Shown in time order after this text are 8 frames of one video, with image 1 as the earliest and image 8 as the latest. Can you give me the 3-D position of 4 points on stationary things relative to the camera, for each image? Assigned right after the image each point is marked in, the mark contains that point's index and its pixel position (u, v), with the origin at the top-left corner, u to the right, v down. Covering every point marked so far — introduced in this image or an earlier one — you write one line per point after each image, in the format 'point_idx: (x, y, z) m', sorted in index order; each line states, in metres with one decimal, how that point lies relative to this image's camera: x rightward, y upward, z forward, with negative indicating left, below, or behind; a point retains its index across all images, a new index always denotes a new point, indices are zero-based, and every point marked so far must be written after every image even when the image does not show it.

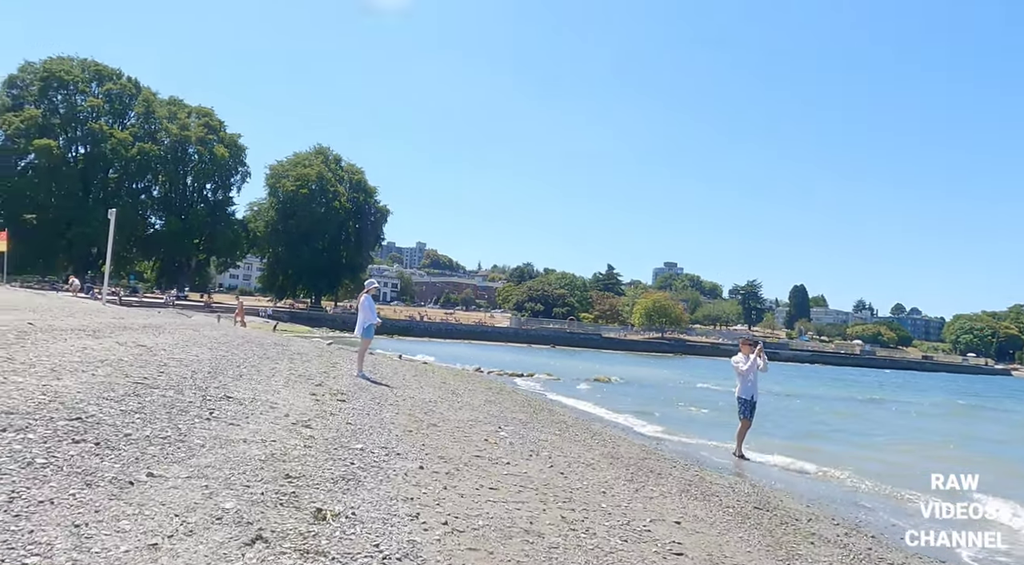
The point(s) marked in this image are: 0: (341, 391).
0: (-2.8, -1.8, +14.9) m
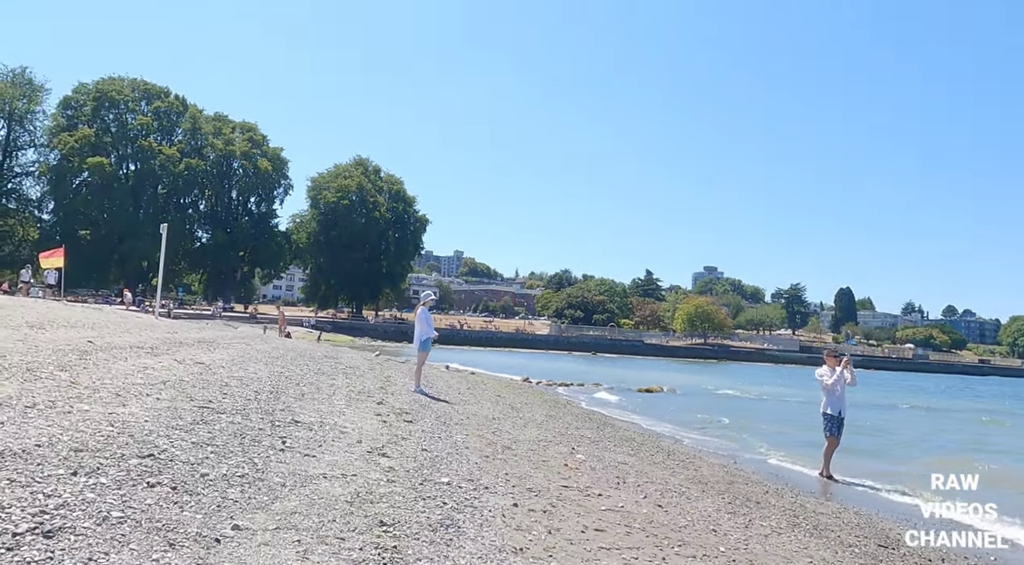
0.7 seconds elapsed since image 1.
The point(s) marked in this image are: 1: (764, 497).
0: (-1.7, -2.0, +14.2) m
1: (+3.5, -2.9, +12.4) m
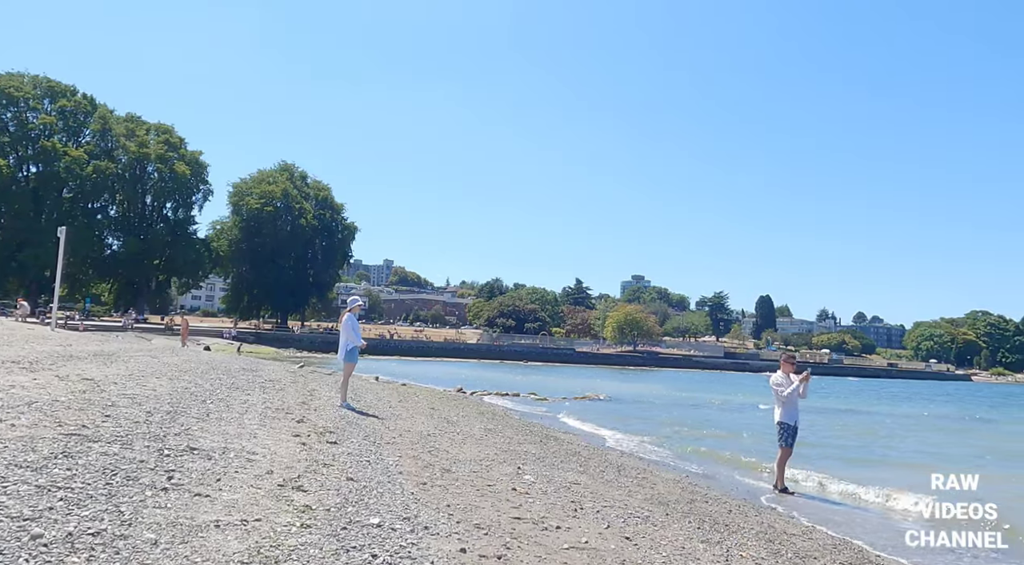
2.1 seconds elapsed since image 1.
0: (-2.5, -2.1, +12.6) m
1: (+2.7, -2.9, +11.2) m
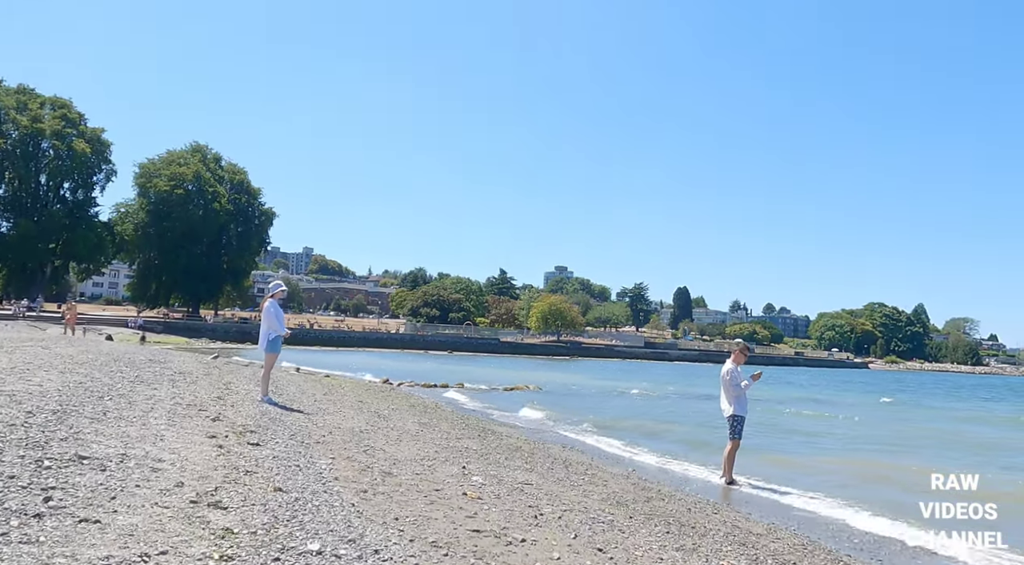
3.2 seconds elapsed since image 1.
0: (-3.3, -1.8, +11.3) m
1: (+2.1, -2.7, +10.3) m
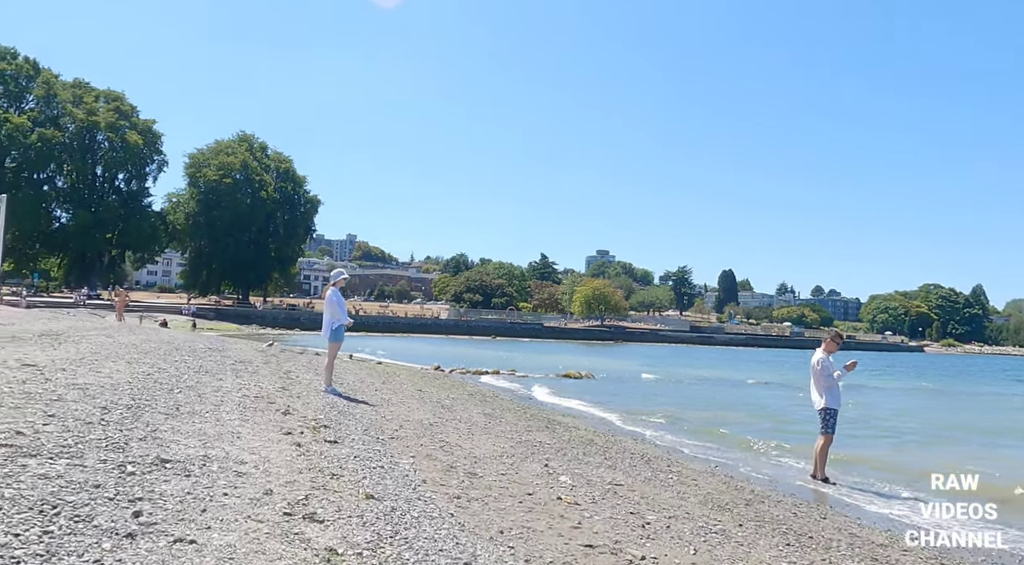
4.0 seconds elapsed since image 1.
0: (-2.3, -1.7, +10.8) m
1: (+3.1, -2.5, +9.6) m
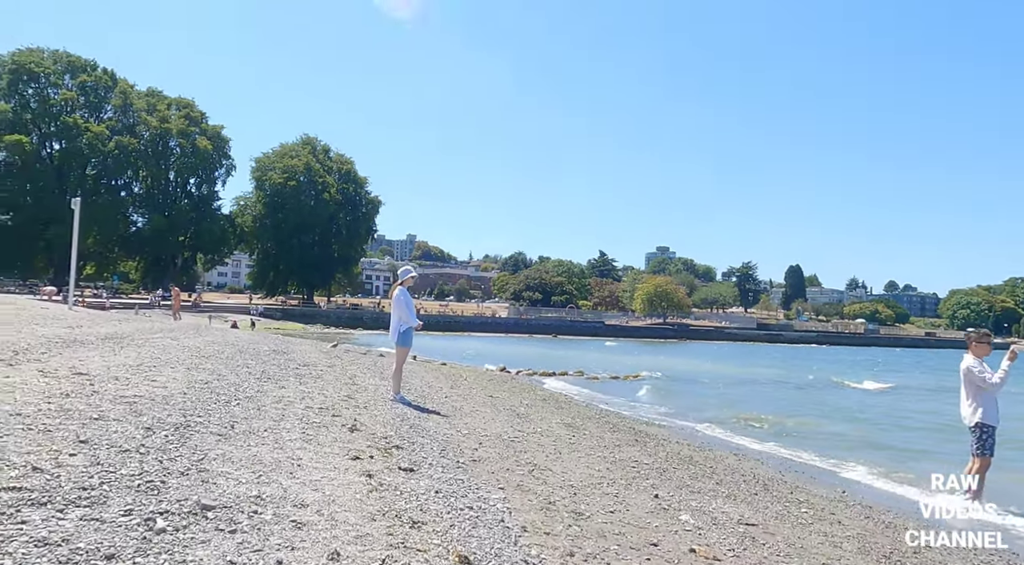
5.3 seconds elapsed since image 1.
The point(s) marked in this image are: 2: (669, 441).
0: (-1.2, -1.7, +9.4) m
1: (+4.0, -2.5, +7.9) m
2: (+2.6, -2.6, +15.0) m
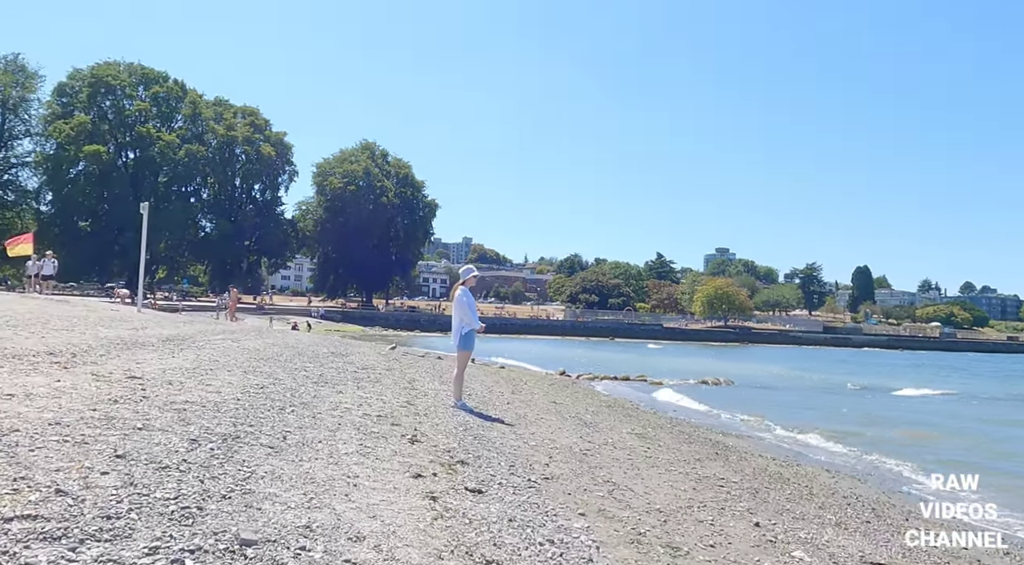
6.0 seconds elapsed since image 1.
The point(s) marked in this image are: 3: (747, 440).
0: (-0.5, -1.7, +8.6) m
1: (+4.6, -2.4, +6.7) m
2: (+3.7, -2.6, +13.9) m
3: (+4.3, -2.9, +15.7) m
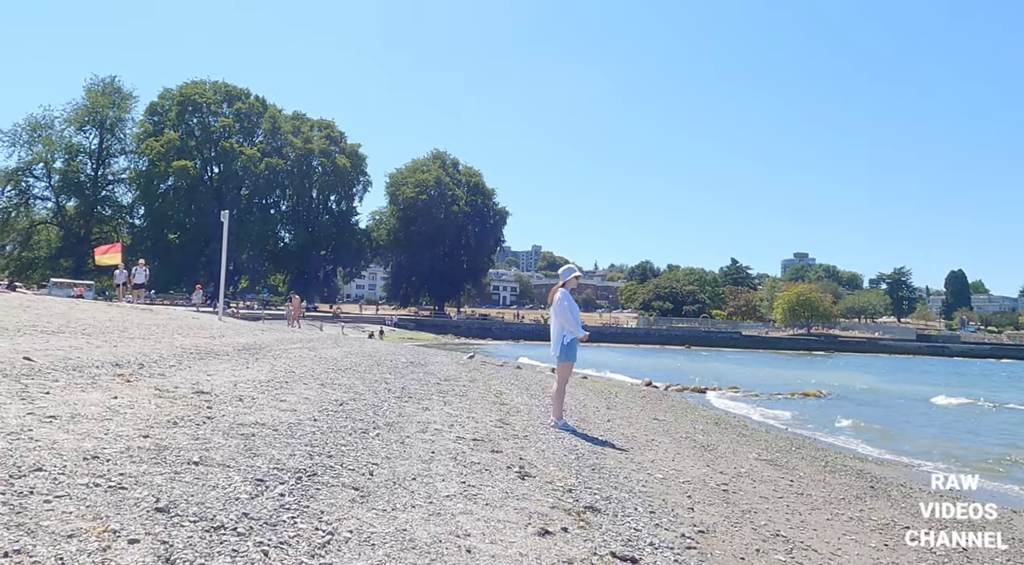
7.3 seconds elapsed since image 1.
0: (+0.6, -1.7, +6.8) m
1: (+5.6, -2.4, +4.5) m
2: (+5.2, -2.7, +11.7) m
3: (+6.0, -2.9, +13.5) m
